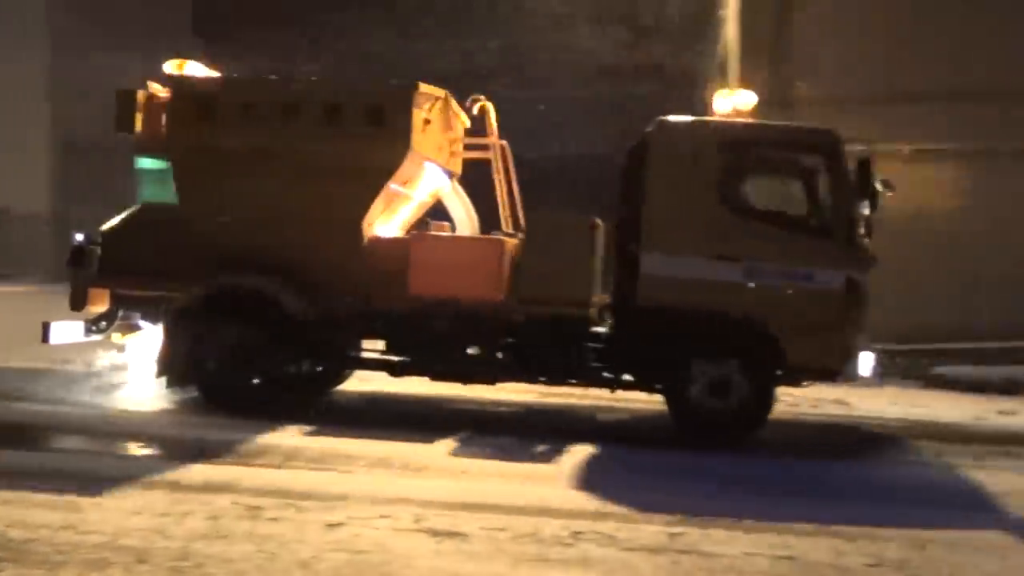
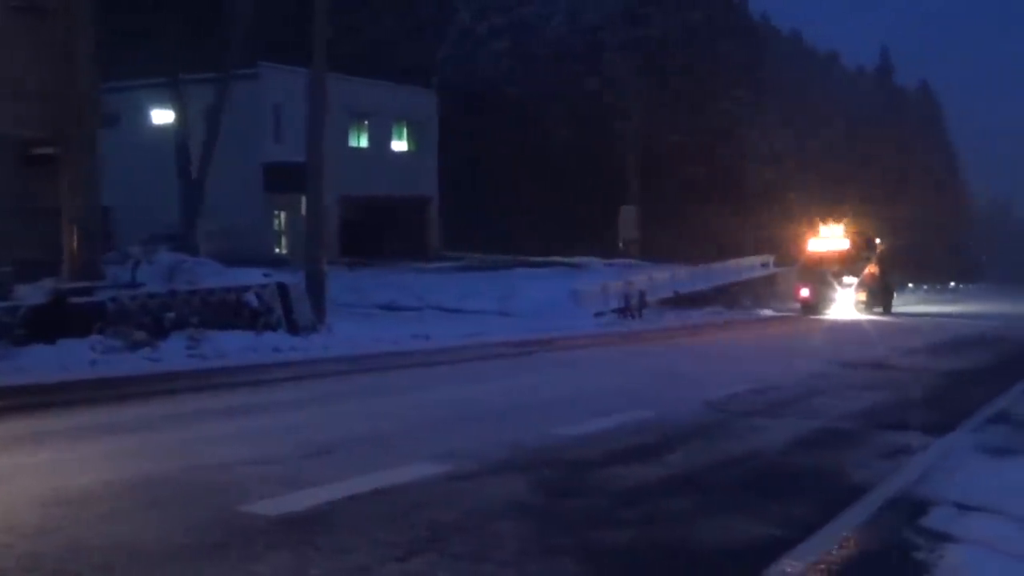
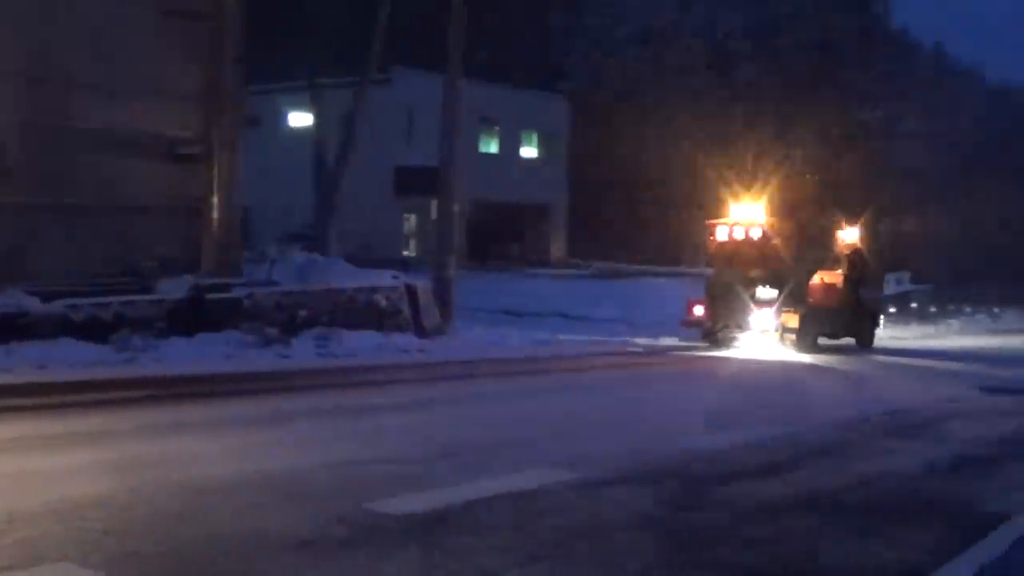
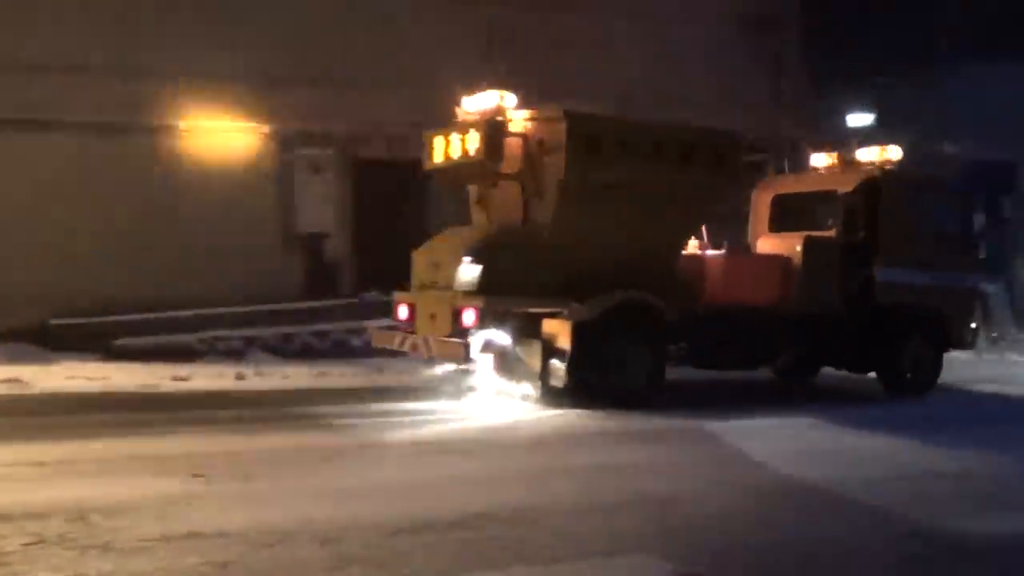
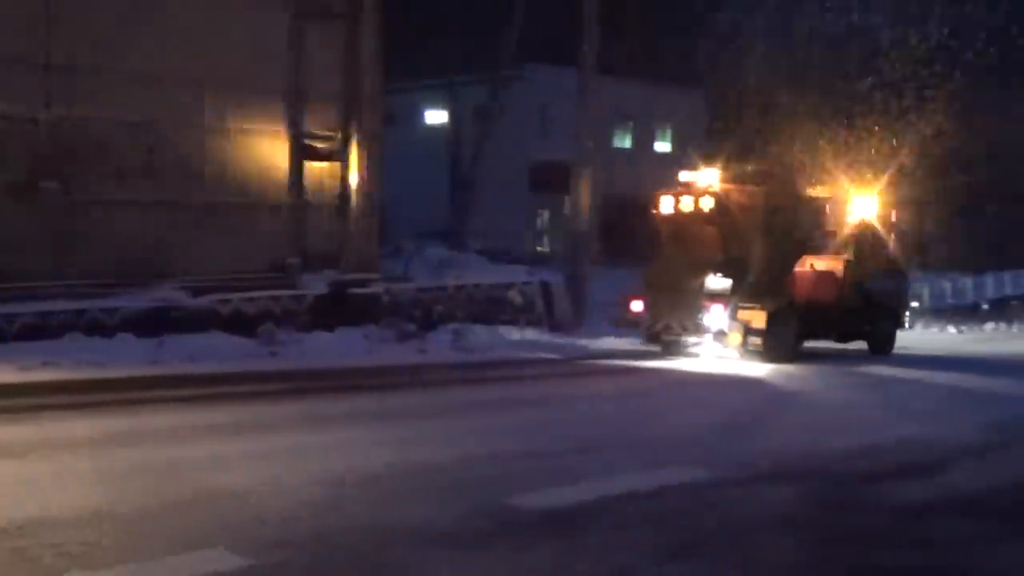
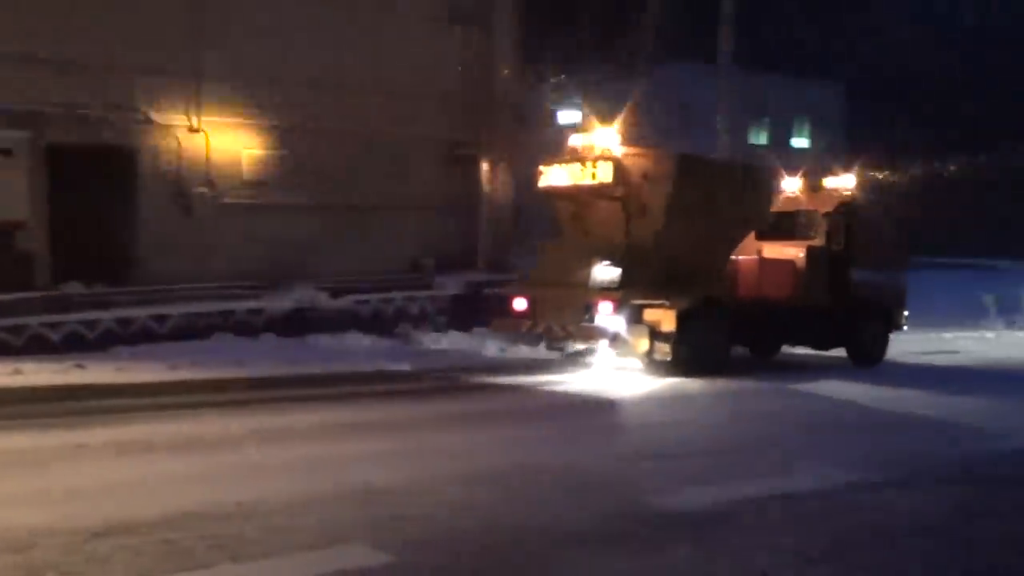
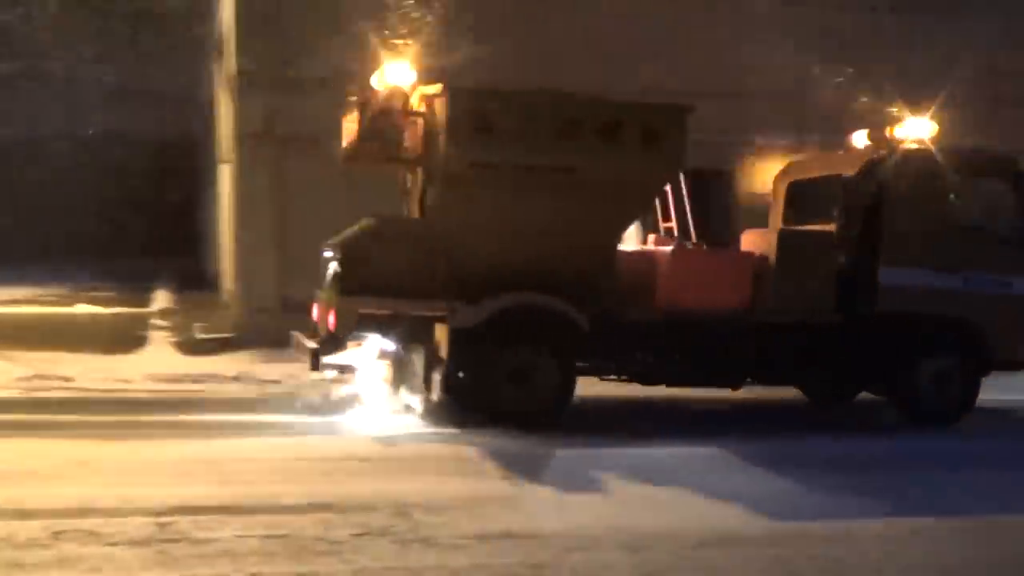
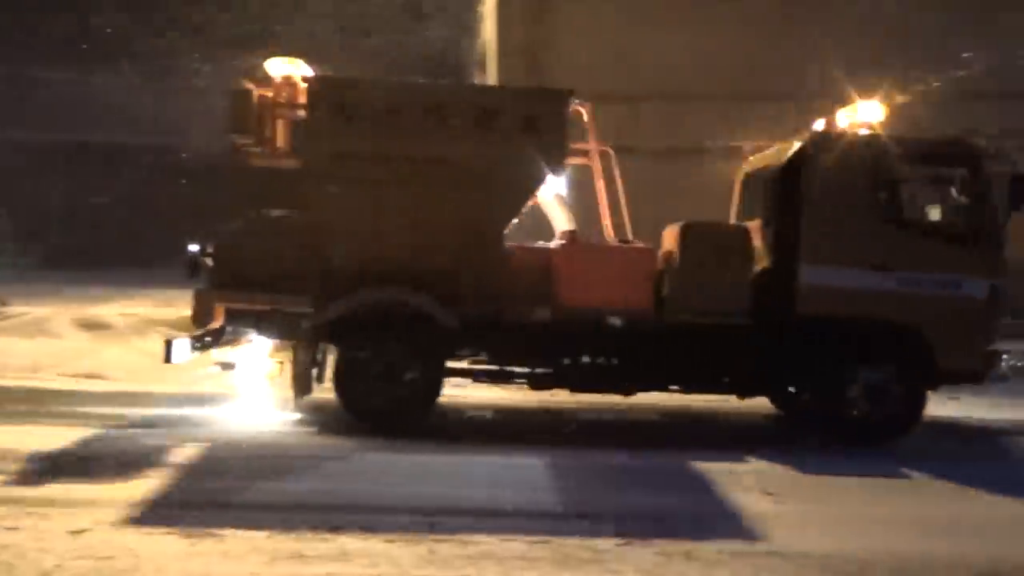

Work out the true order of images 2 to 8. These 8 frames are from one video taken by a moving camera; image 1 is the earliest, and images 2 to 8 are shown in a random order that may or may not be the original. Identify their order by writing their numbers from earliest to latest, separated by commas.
8, 7, 4, 6, 5, 3, 2
